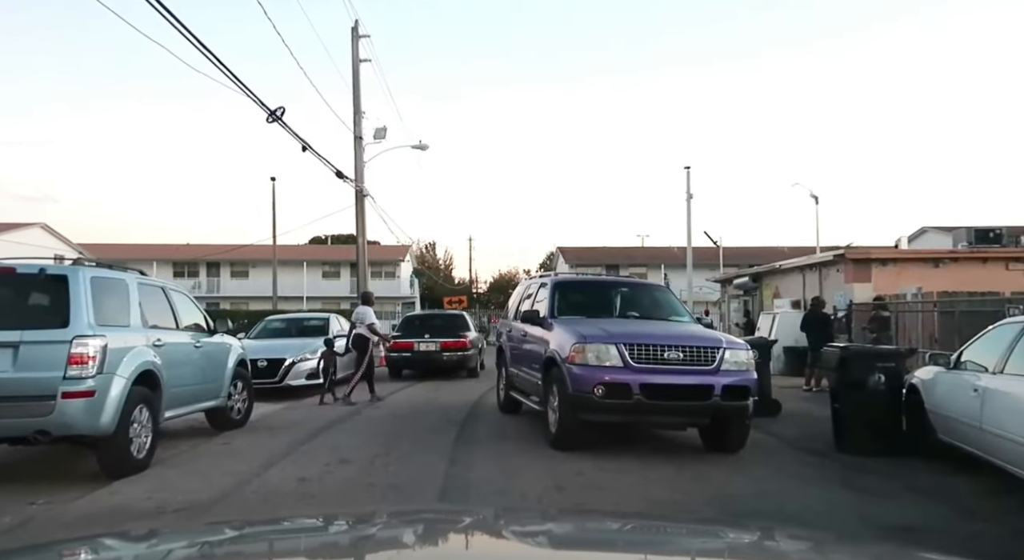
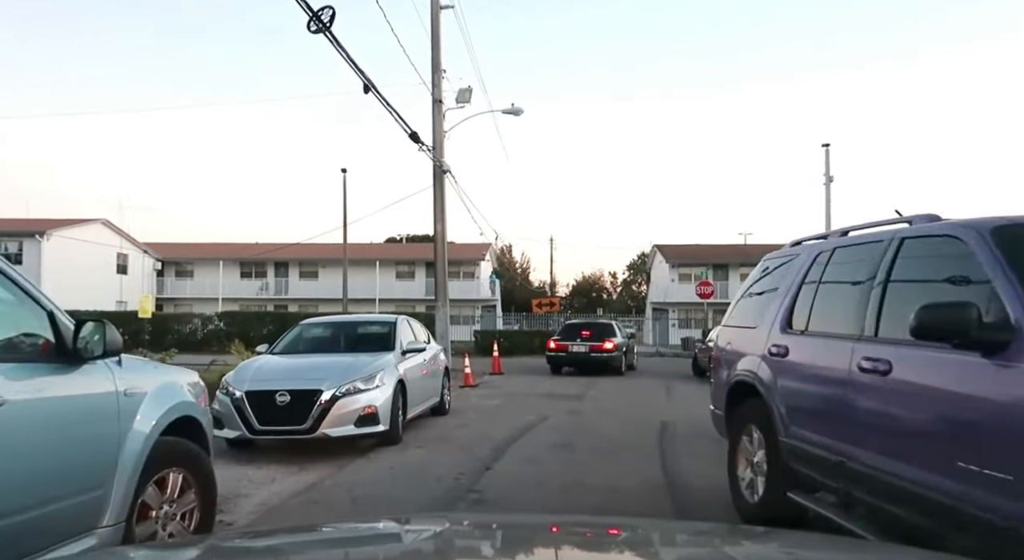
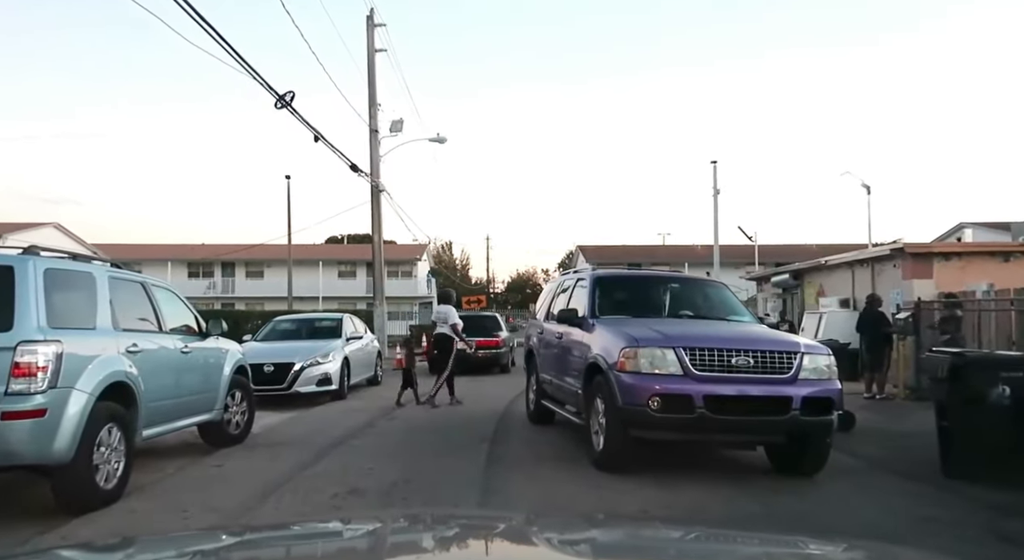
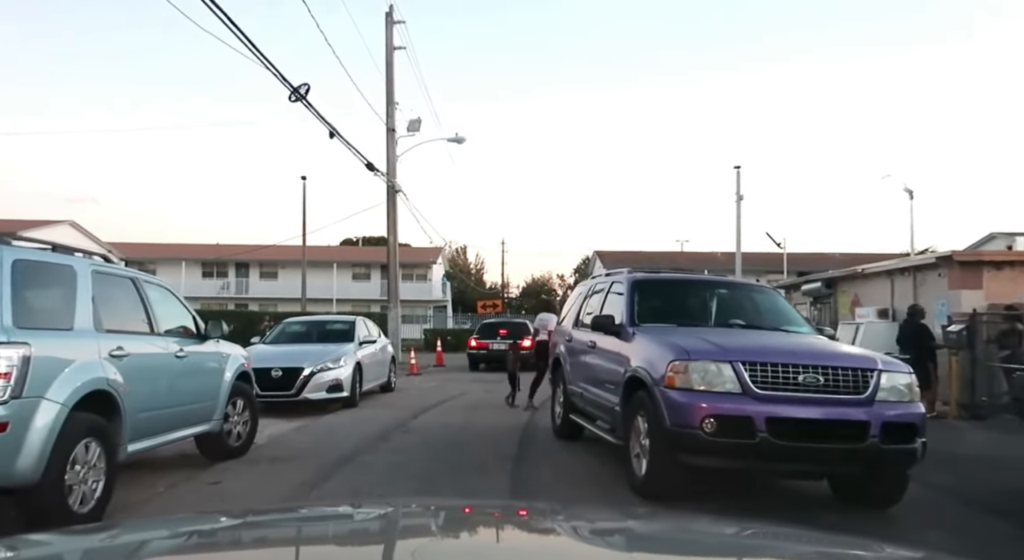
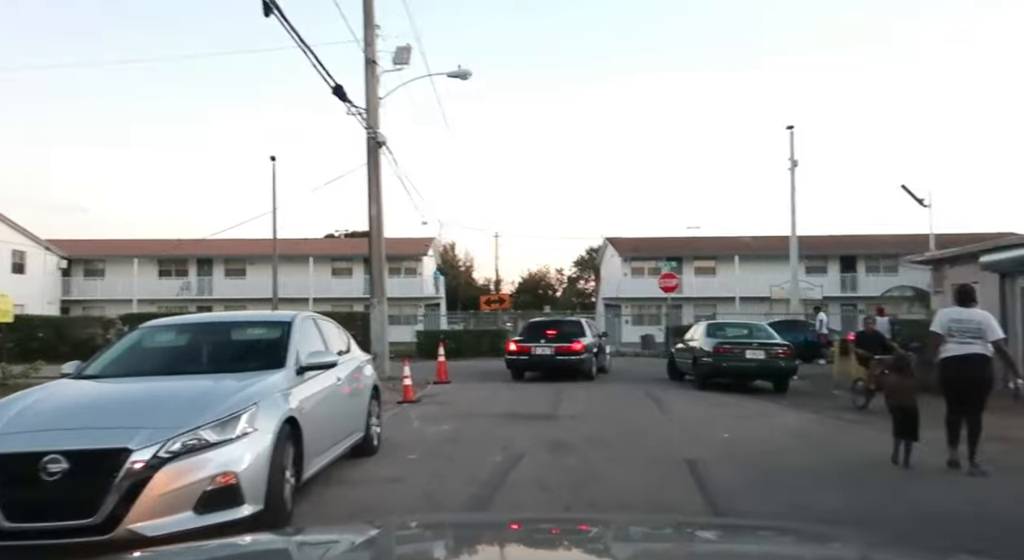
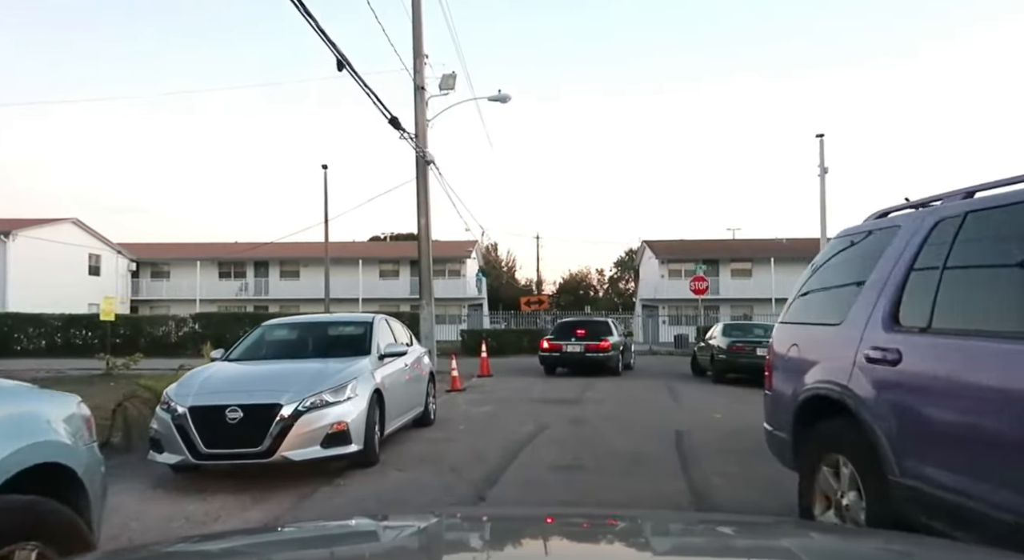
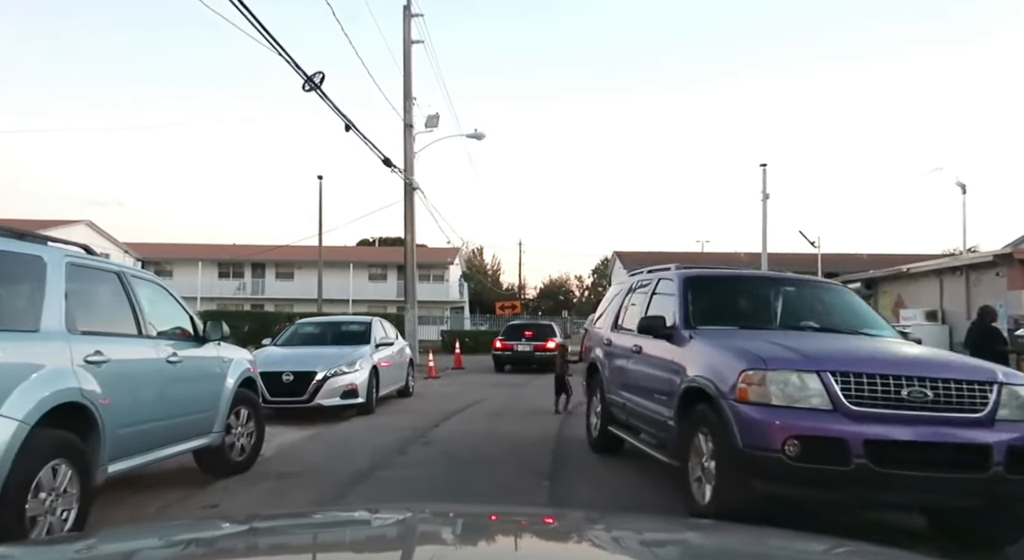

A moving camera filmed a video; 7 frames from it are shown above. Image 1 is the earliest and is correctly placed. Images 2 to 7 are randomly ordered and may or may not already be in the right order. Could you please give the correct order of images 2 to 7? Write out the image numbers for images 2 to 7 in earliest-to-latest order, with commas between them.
3, 4, 7, 2, 6, 5
